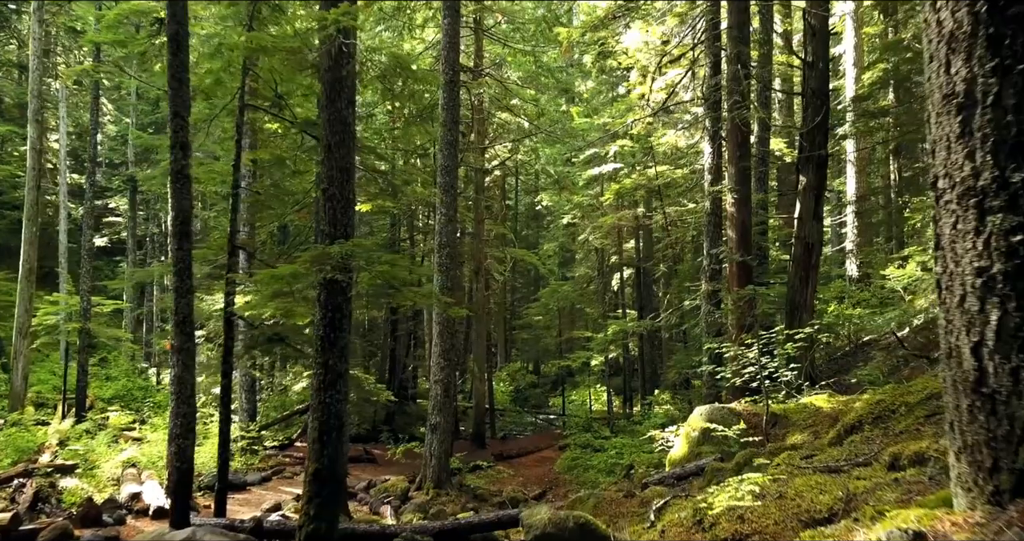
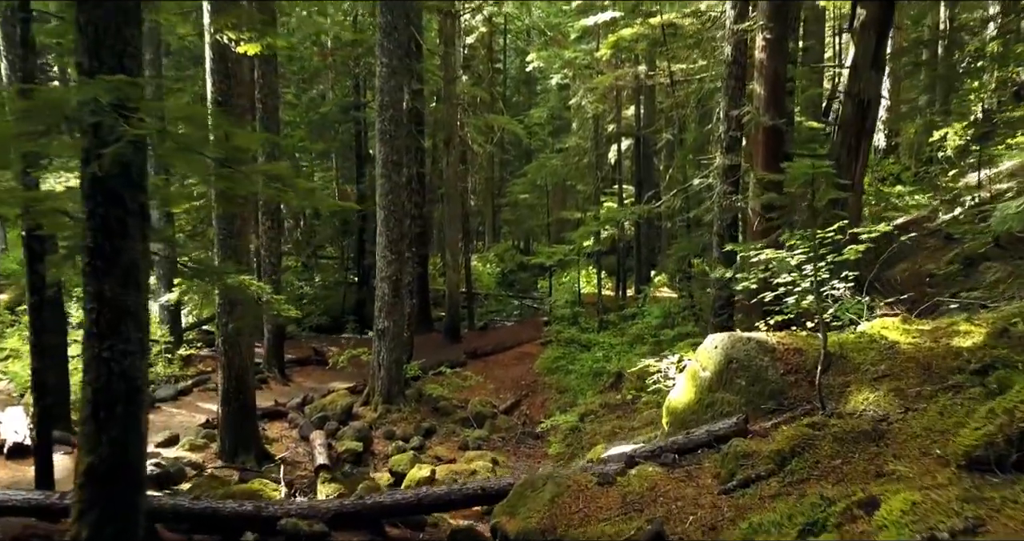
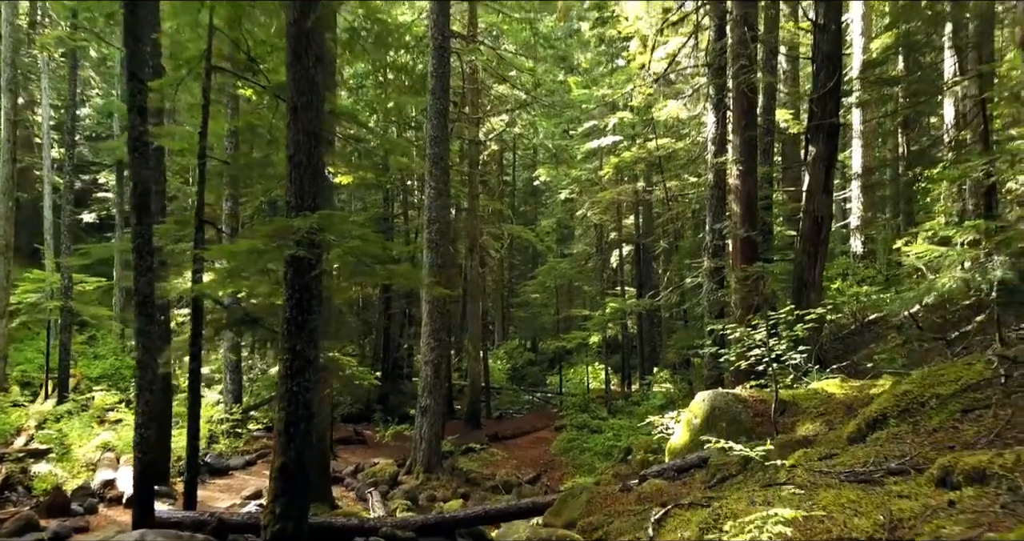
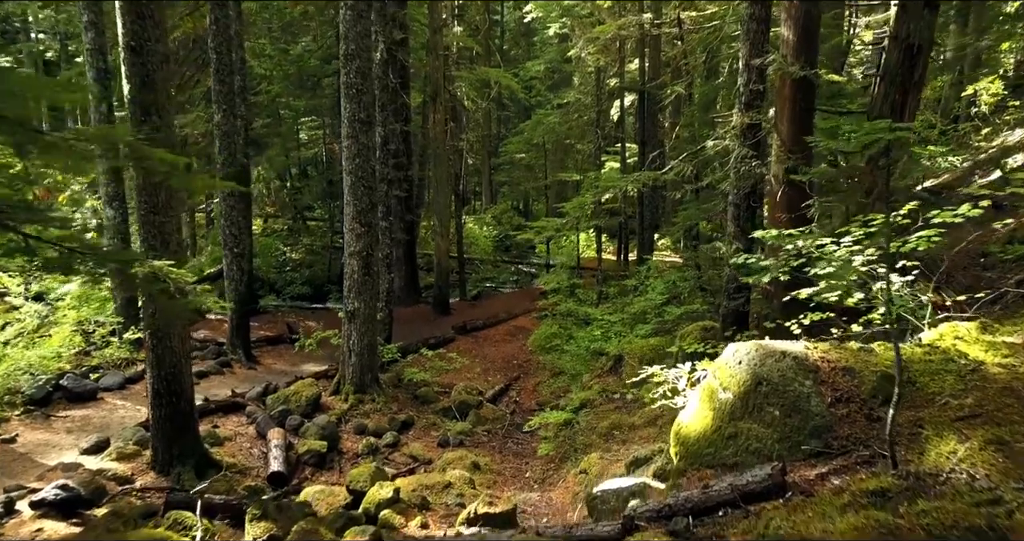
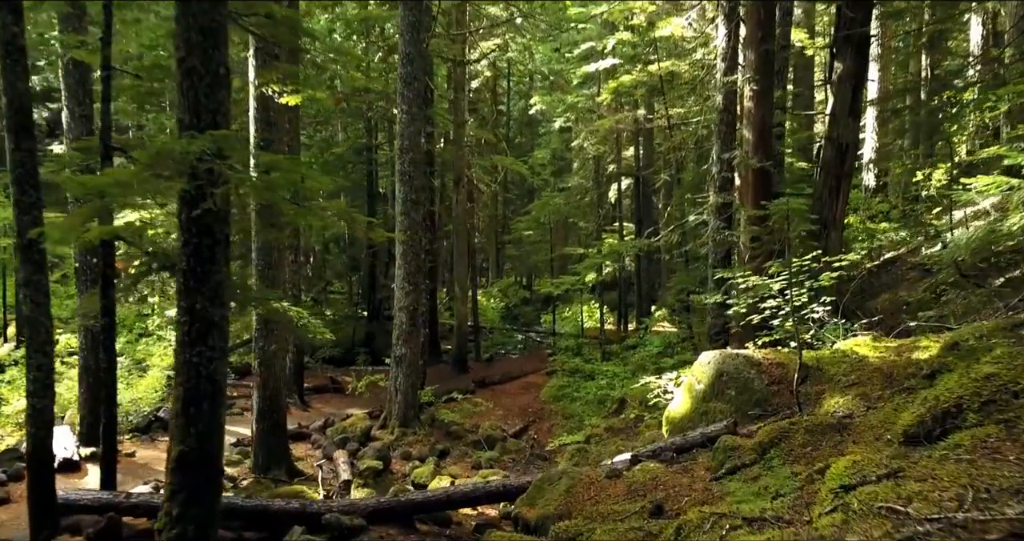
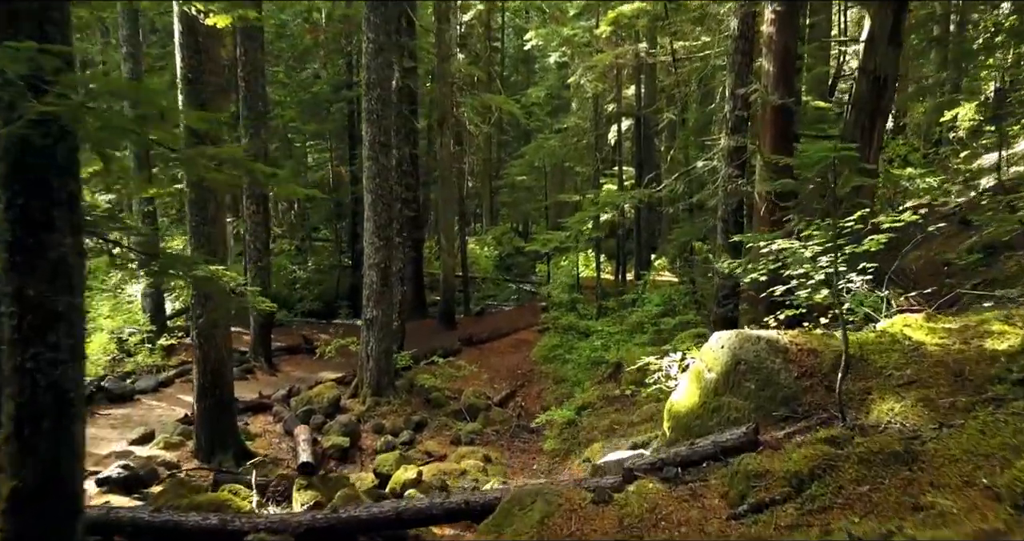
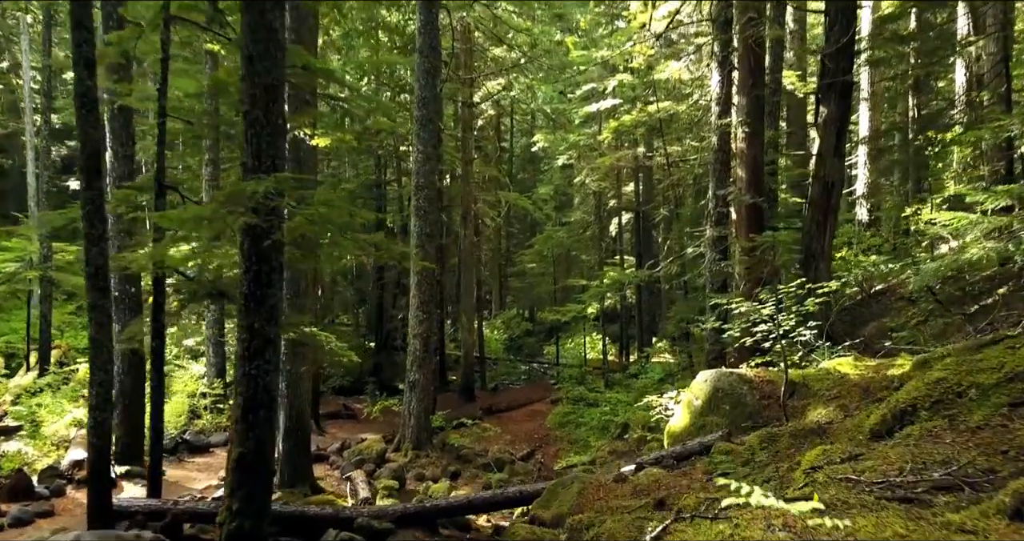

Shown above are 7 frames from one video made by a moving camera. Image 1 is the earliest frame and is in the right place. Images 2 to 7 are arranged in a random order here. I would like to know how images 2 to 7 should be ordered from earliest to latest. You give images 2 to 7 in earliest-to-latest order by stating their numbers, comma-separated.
3, 7, 5, 2, 6, 4
